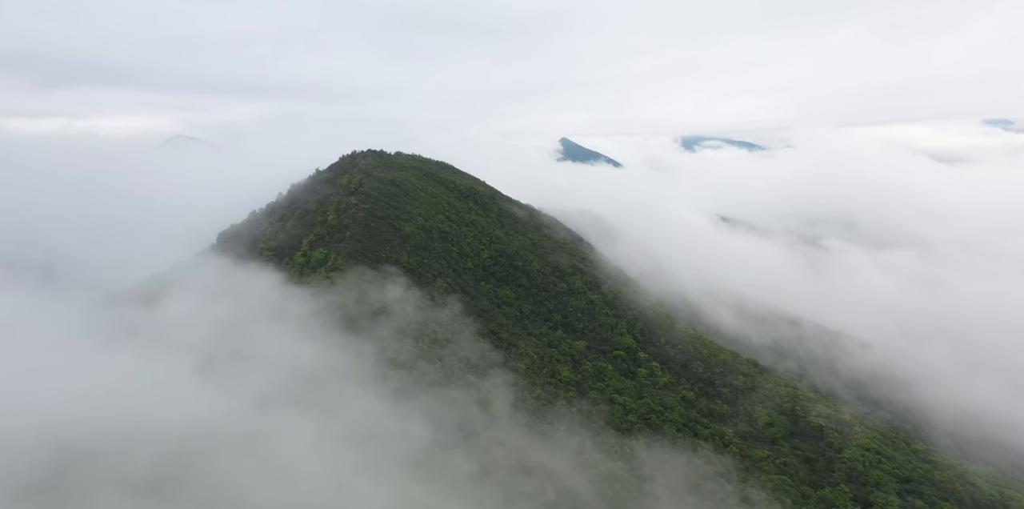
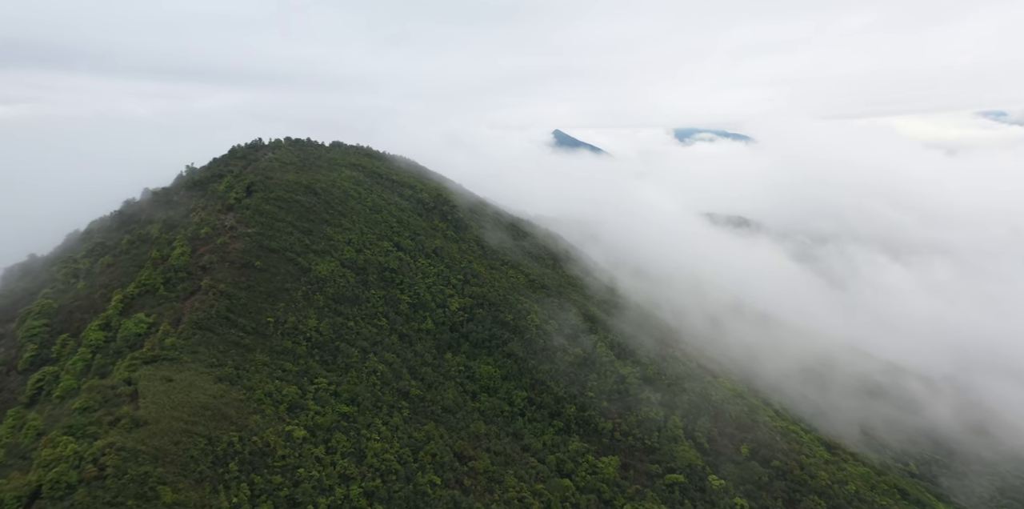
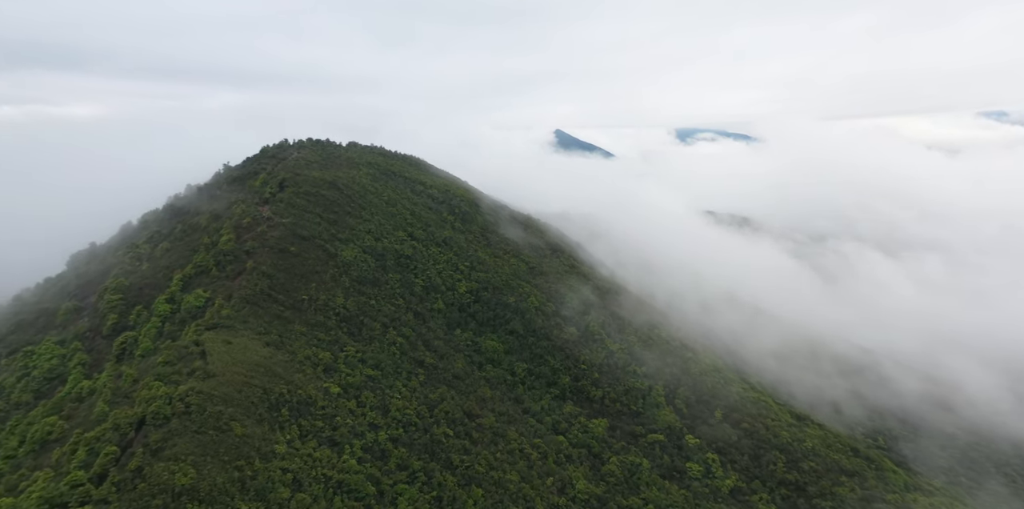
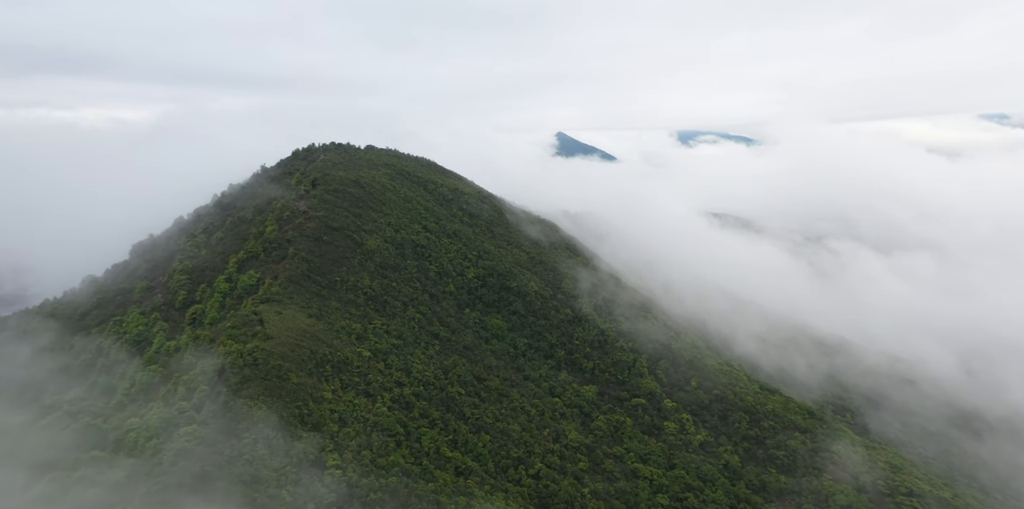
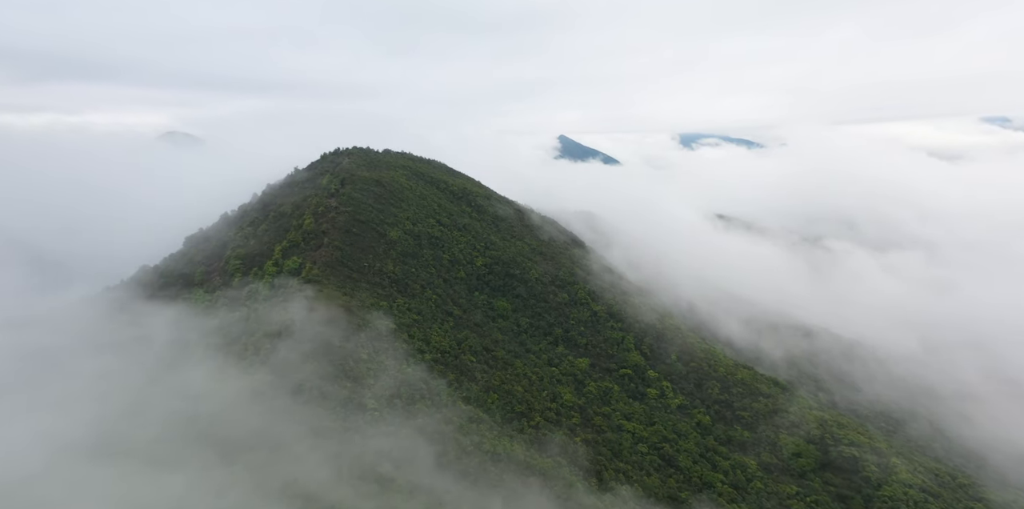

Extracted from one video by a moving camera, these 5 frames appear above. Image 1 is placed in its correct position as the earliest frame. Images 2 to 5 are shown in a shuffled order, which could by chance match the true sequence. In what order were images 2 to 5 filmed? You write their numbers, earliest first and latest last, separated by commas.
5, 4, 3, 2
